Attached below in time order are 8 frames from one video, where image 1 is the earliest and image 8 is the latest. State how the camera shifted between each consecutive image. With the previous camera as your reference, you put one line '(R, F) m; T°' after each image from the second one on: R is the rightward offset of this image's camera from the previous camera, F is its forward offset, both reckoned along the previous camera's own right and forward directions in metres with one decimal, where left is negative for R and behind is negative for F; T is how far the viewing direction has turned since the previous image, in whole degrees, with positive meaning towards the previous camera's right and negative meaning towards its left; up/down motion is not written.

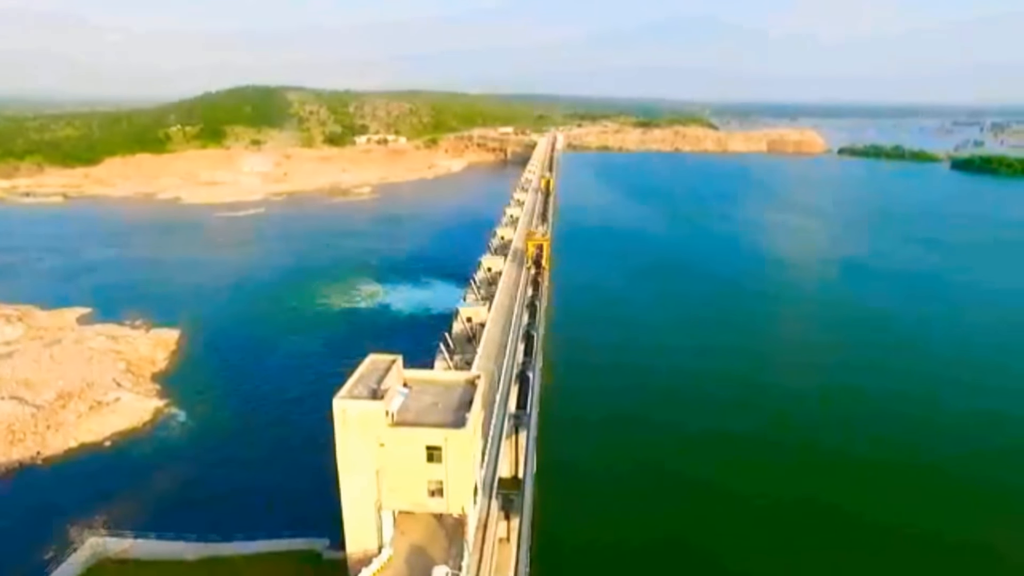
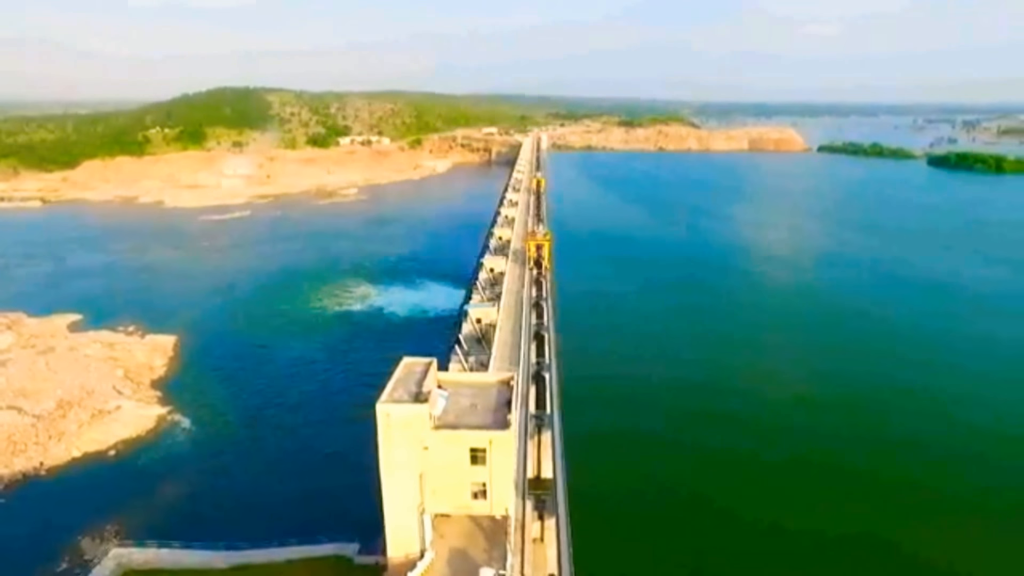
(-1.3, 0.0) m; +2°
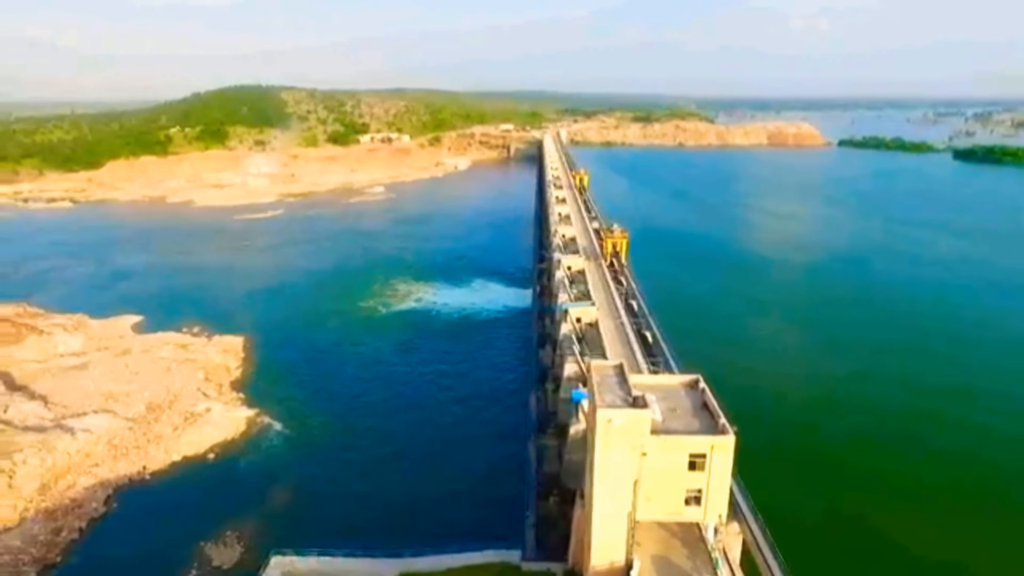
(-4.4, -0.2) m; +2°
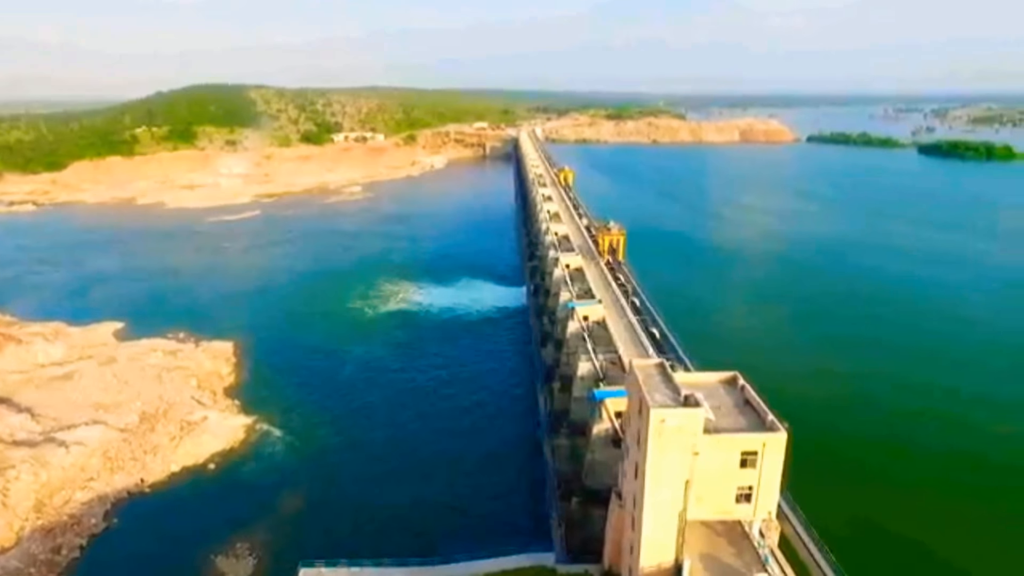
(-1.7, +0.4) m; +3°
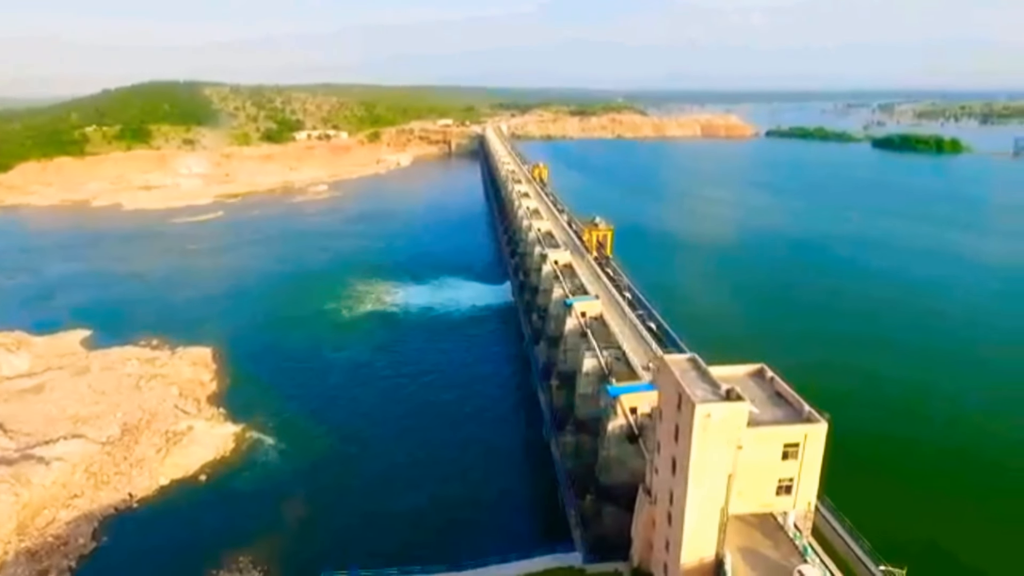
(-1.7, +0.5) m; +4°
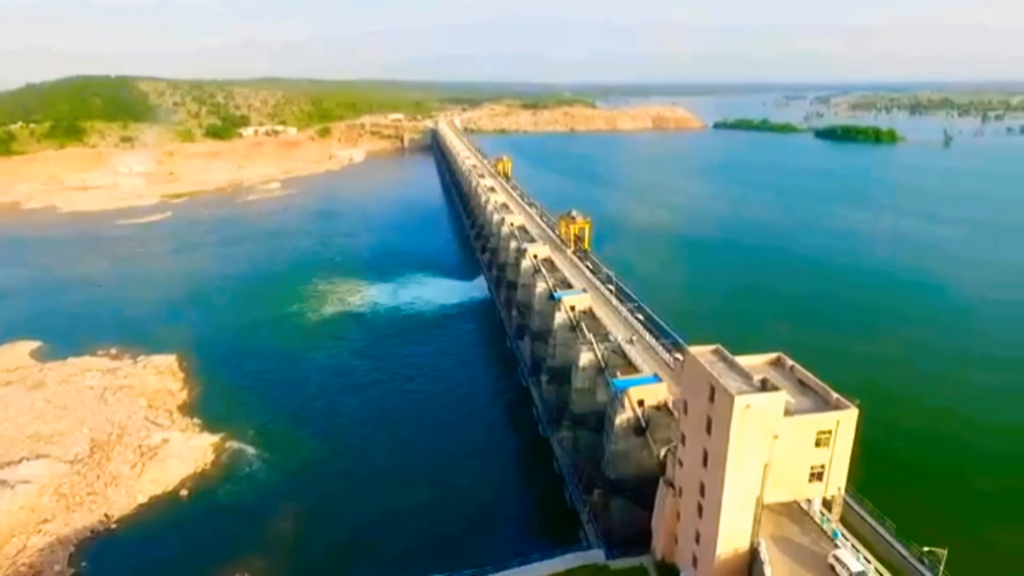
(-1.7, +0.6) m; +5°
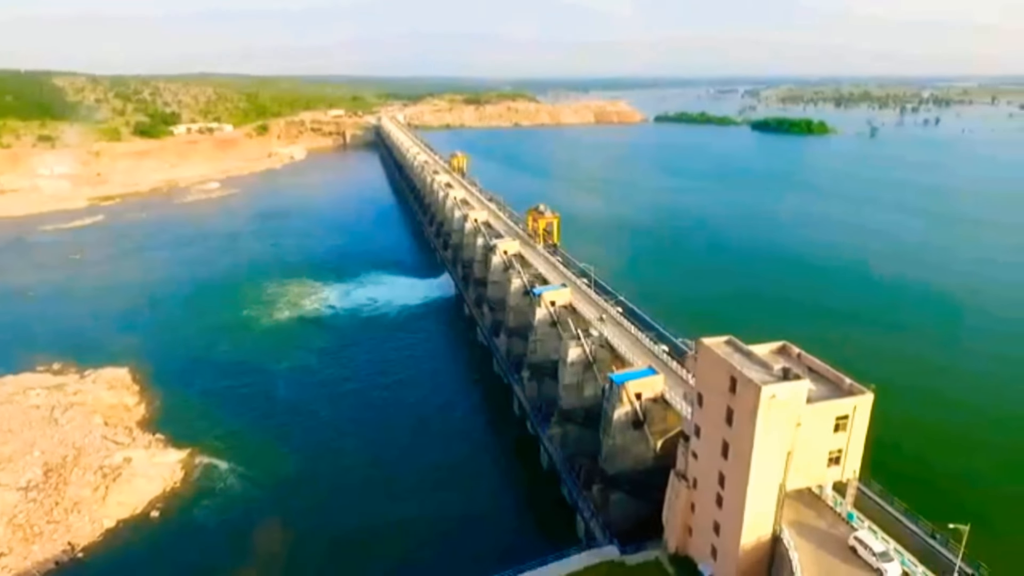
(-1.6, +0.7) m; +5°
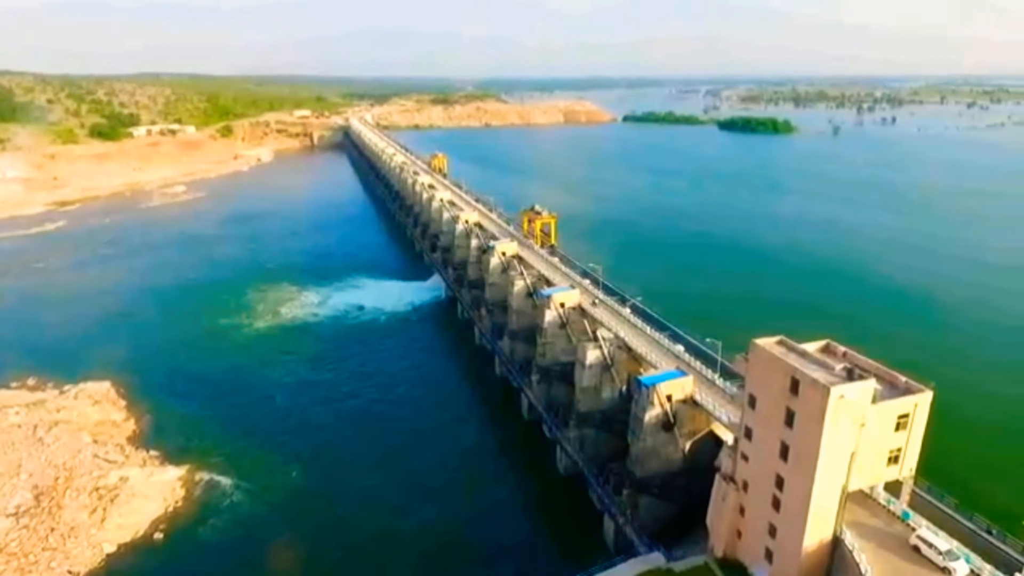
(-1.9, +0.7) m; +4°
